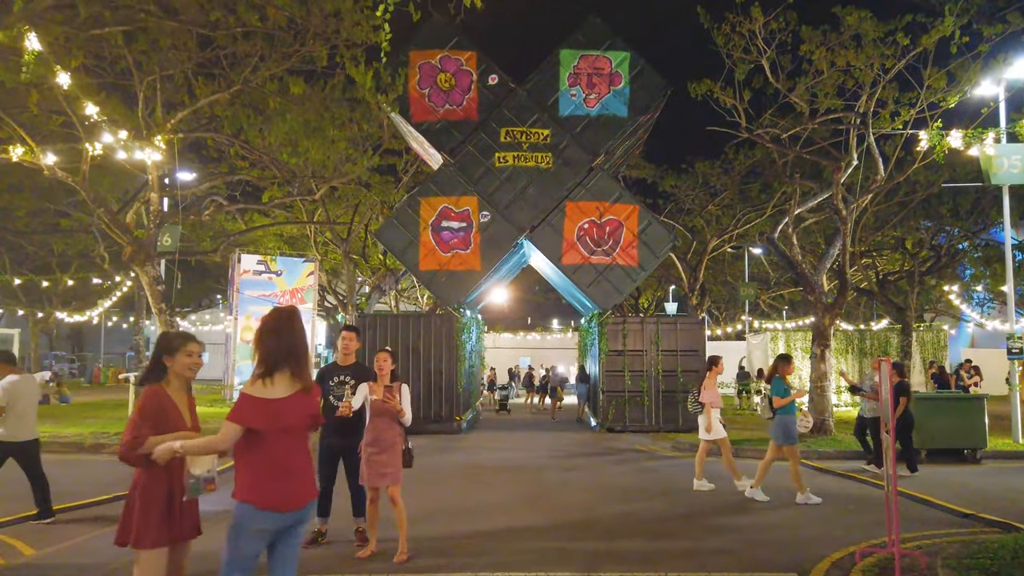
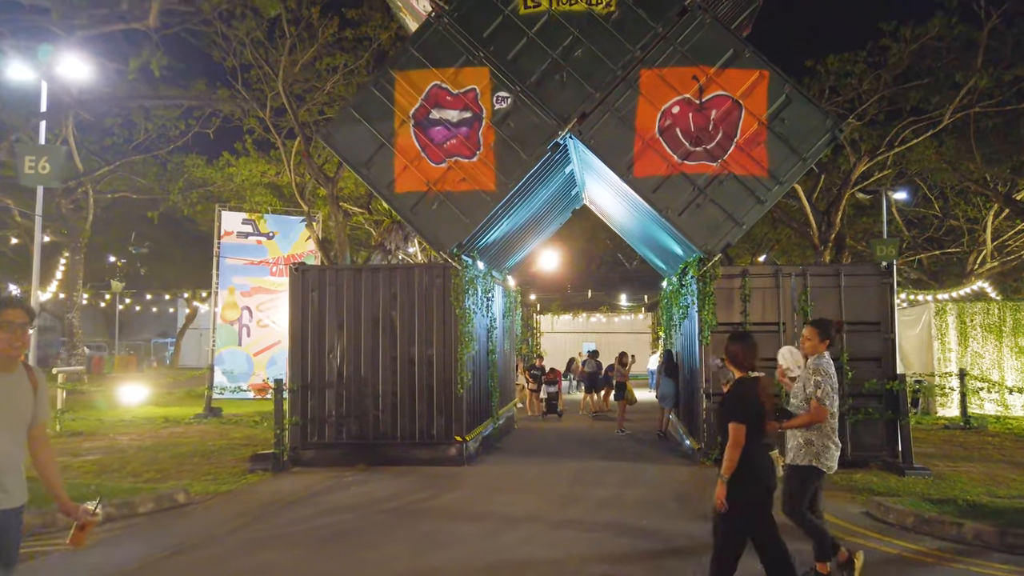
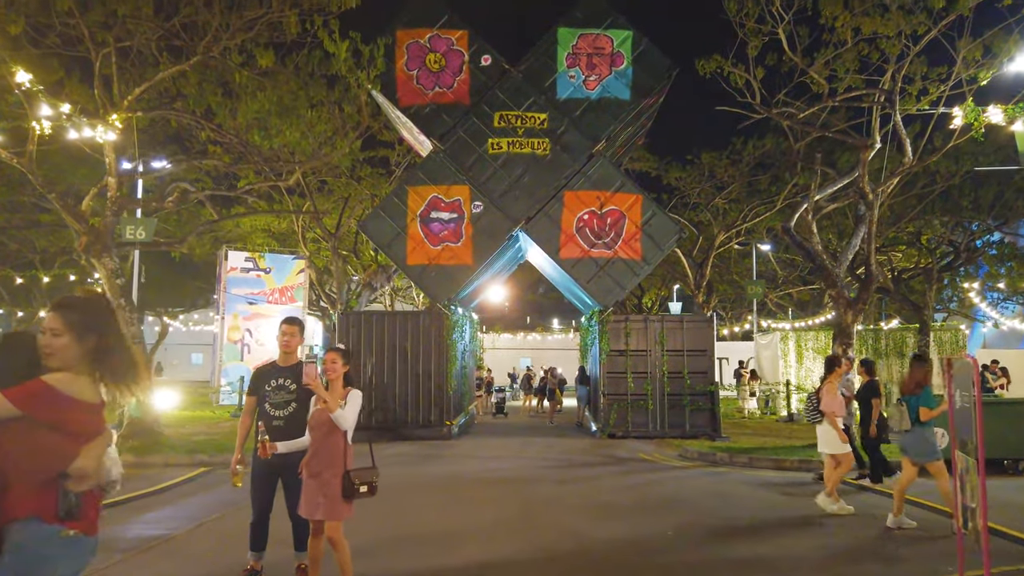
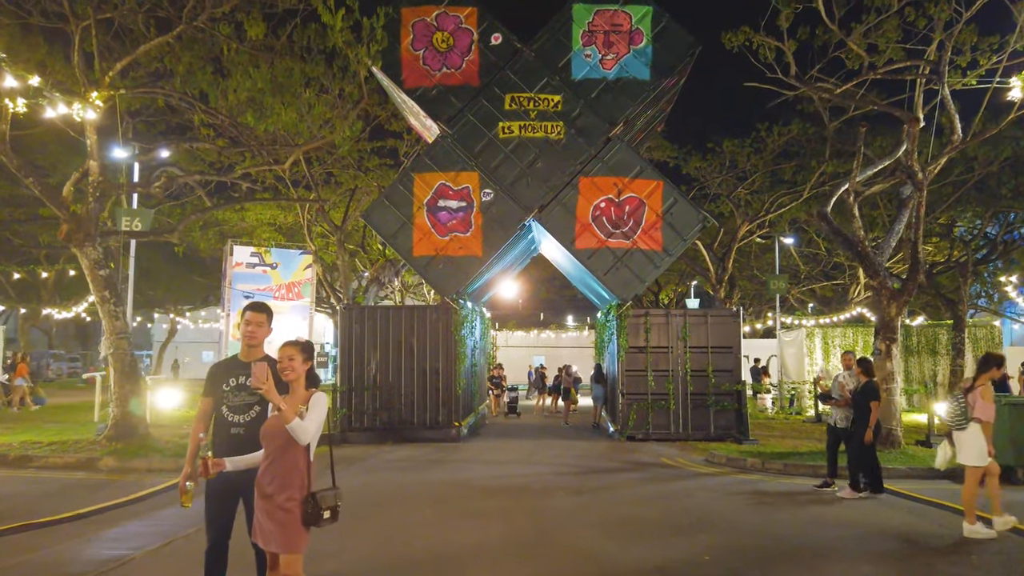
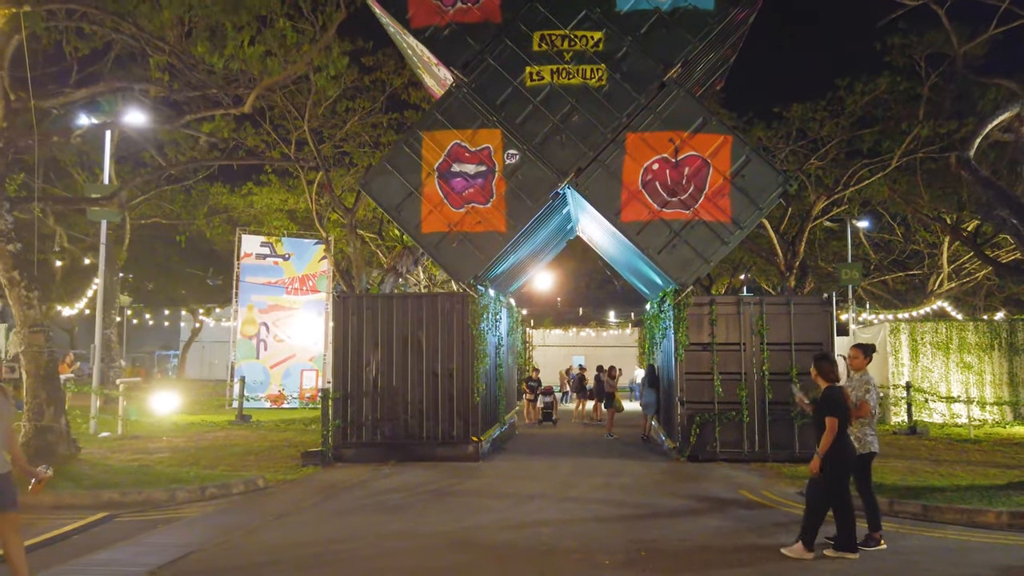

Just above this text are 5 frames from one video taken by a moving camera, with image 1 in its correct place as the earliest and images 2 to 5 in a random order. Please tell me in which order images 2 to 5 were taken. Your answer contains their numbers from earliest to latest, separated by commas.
3, 4, 5, 2
